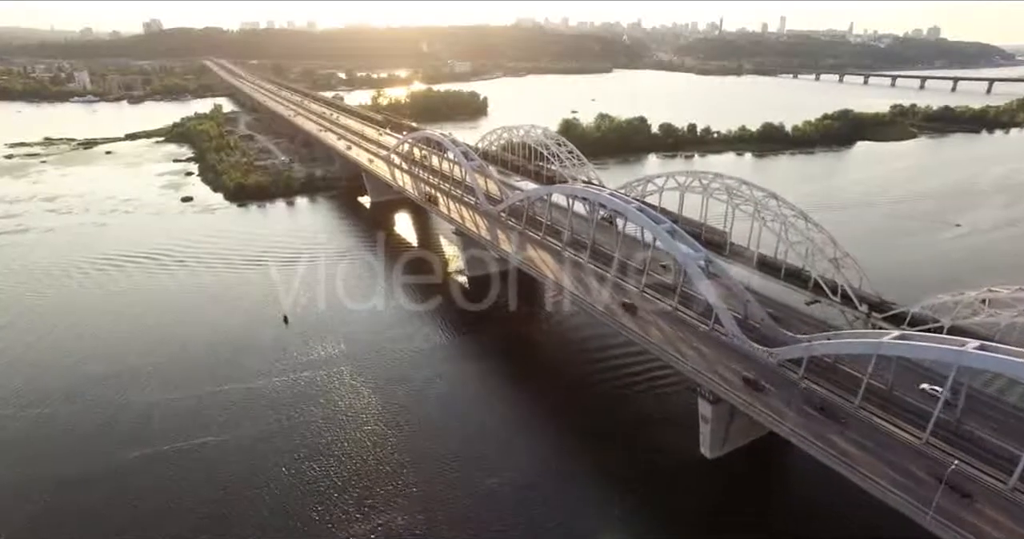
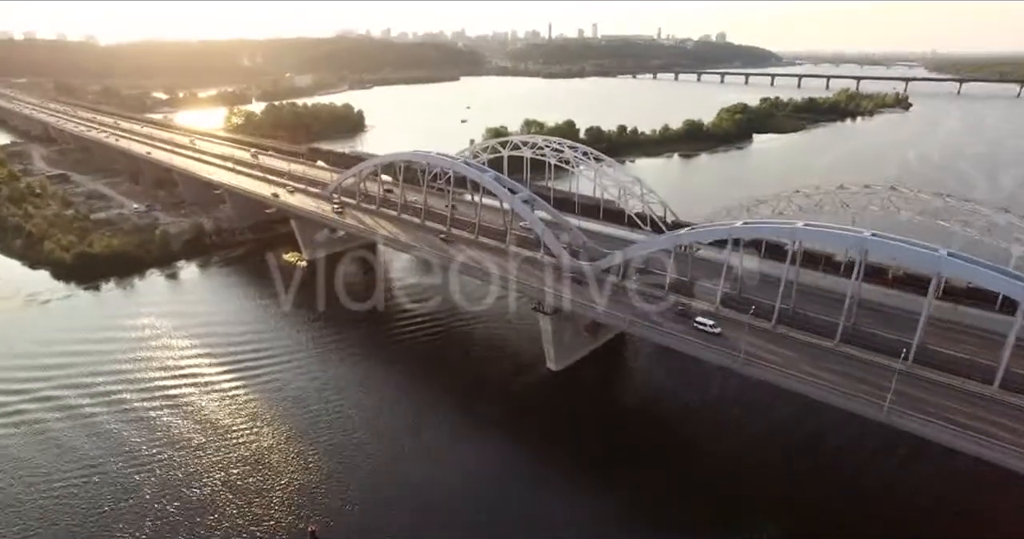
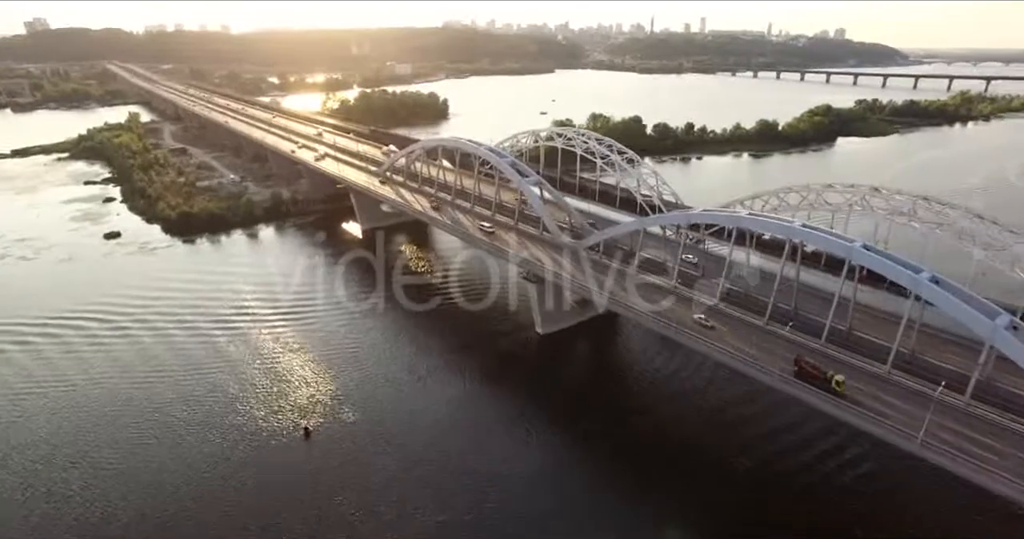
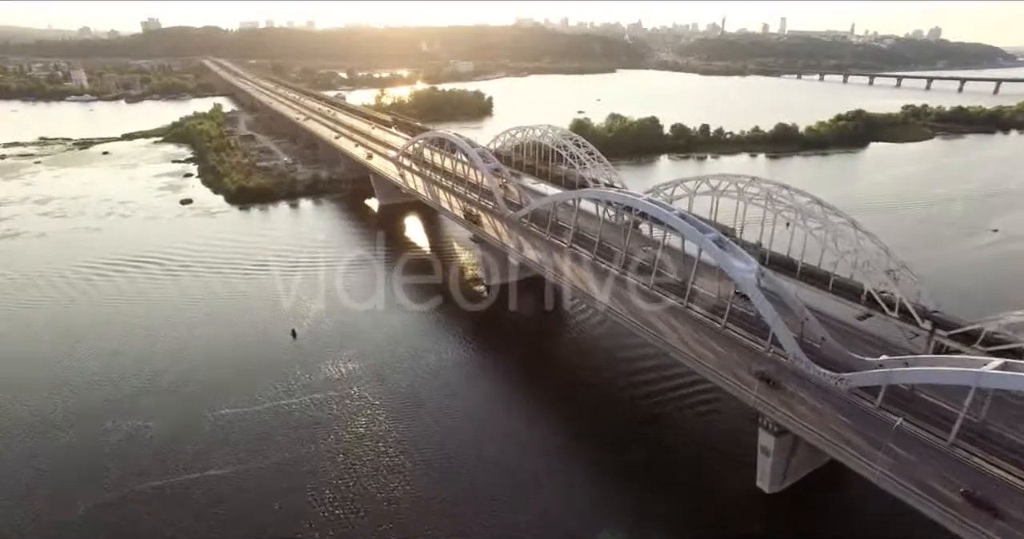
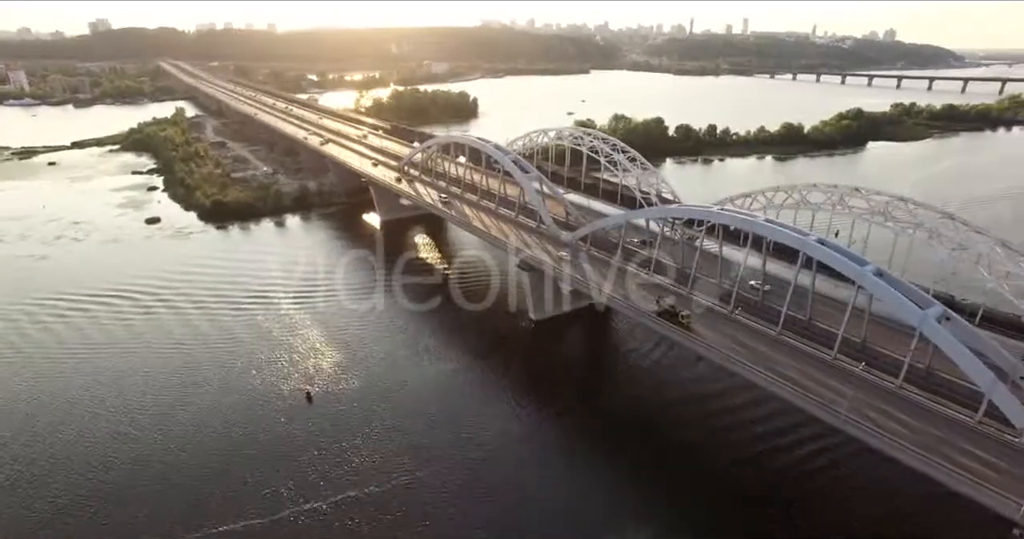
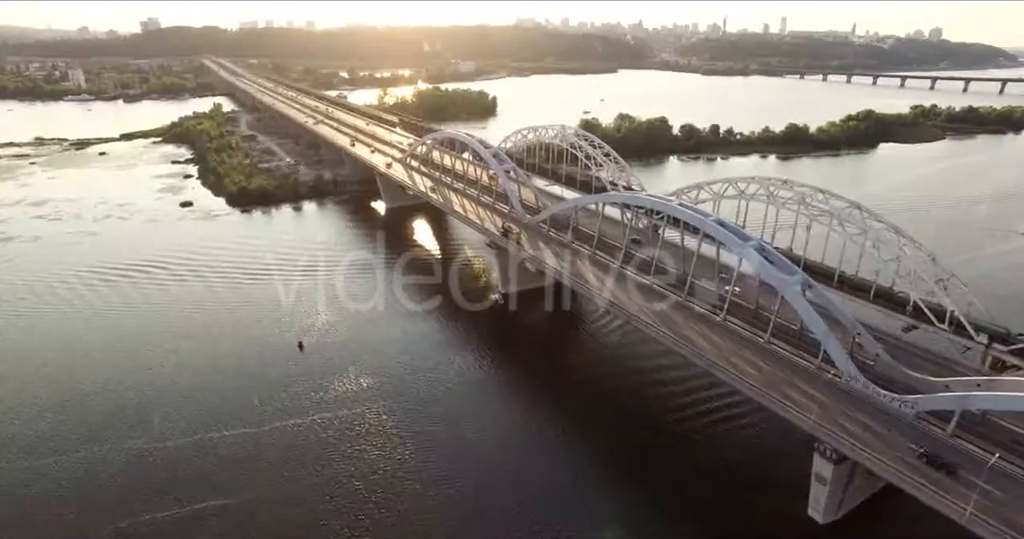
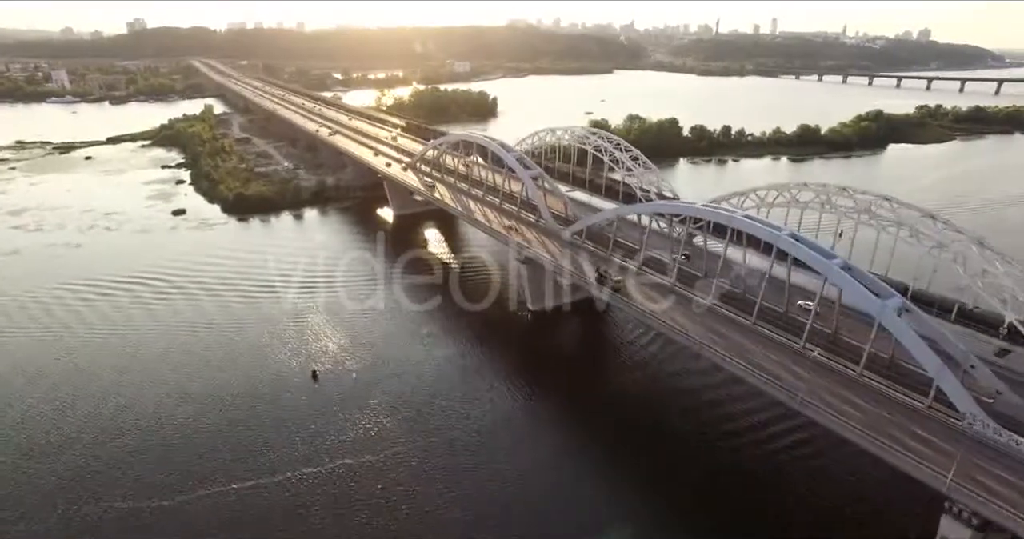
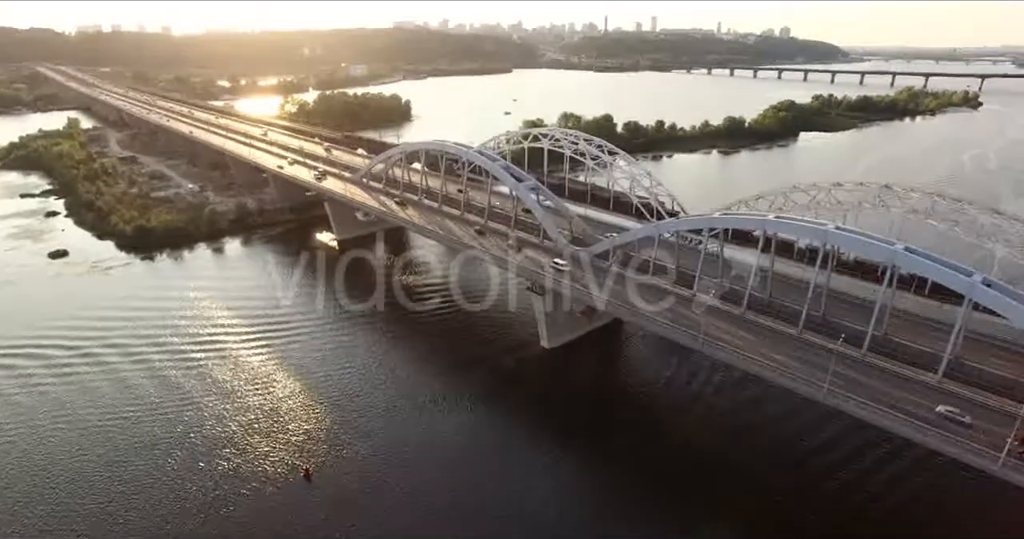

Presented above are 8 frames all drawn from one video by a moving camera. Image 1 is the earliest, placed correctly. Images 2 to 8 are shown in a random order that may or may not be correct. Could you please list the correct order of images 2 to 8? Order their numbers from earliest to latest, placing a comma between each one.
4, 6, 7, 5, 3, 8, 2
